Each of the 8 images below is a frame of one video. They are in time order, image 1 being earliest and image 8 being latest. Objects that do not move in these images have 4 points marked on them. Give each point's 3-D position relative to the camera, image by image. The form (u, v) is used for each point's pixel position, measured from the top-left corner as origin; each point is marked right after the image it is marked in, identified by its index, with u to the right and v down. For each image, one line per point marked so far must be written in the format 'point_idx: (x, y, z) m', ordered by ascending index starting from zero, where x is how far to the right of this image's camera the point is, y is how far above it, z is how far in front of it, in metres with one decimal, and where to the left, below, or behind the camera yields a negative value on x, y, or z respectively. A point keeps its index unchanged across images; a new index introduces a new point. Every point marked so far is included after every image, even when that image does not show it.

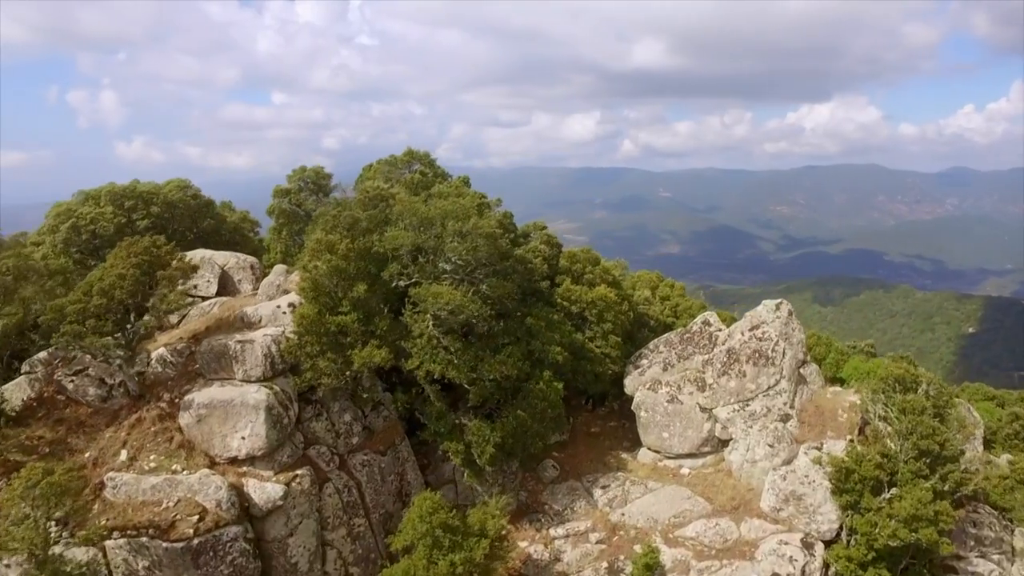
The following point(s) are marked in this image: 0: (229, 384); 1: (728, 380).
0: (-3.9, -1.3, +8.5) m
1: (+3.6, -1.6, +10.5) m
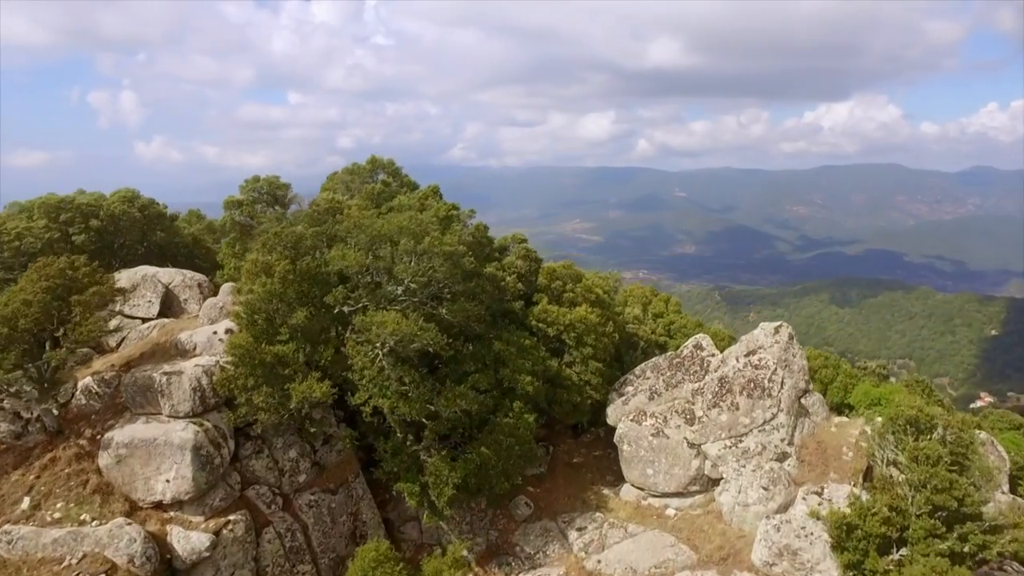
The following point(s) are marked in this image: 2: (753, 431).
0: (-4.4, -1.6, +7.6) m
1: (+3.1, -1.9, +9.5) m
2: (+3.6, -2.1, +9.3) m
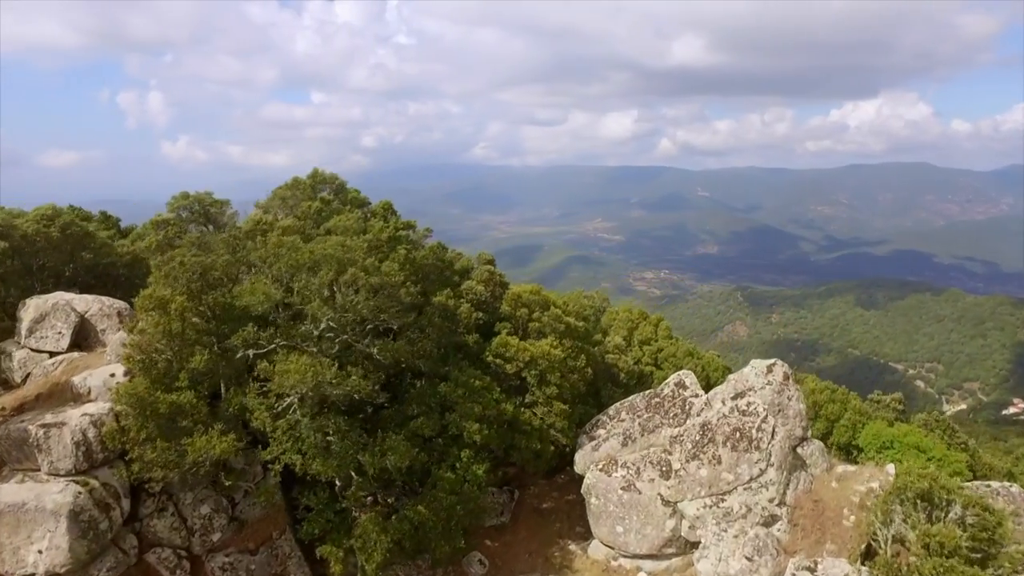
0: (-5.1, -2.0, +6.7) m
1: (+2.5, -2.3, +8.2) m
2: (+2.9, -2.6, +8.1) m
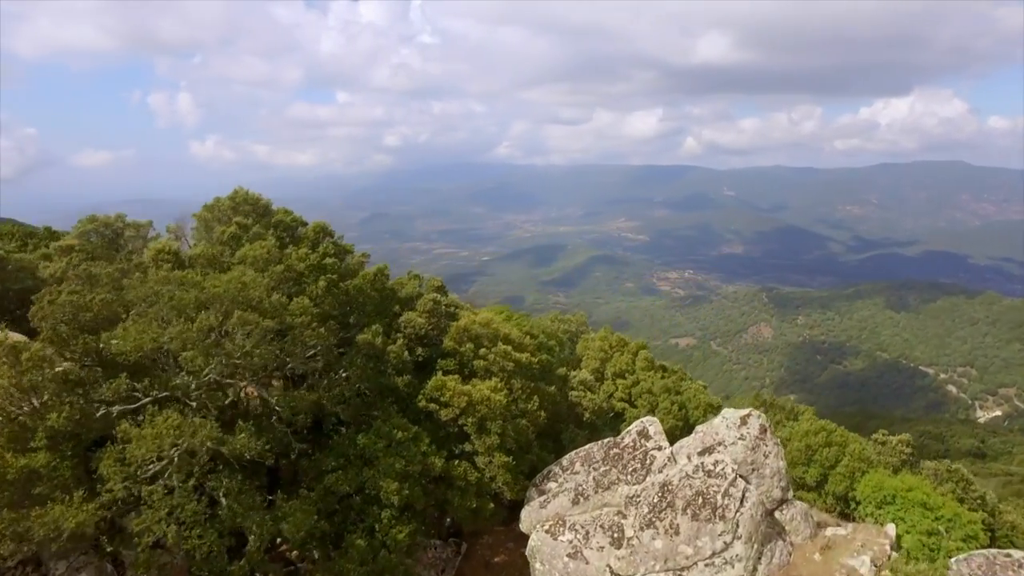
0: (-6.0, -2.4, +5.8) m
1: (+1.6, -2.8, +7.1) m
2: (+2.1, -3.0, +6.9) m
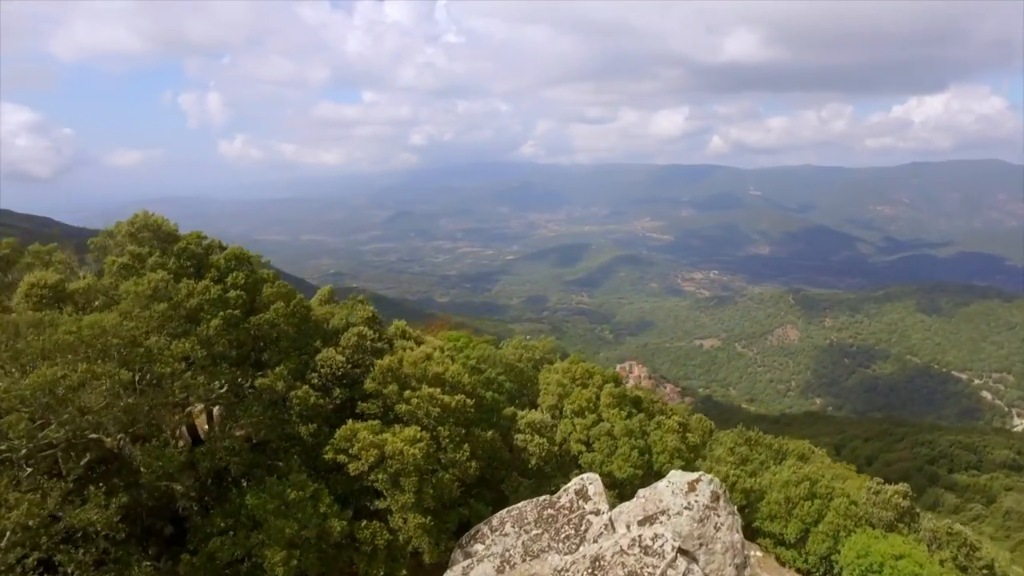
0: (-7.0, -2.8, +5.1) m
1: (+0.7, -3.2, +6.1) m
2: (+1.1, -3.5, +5.9) m
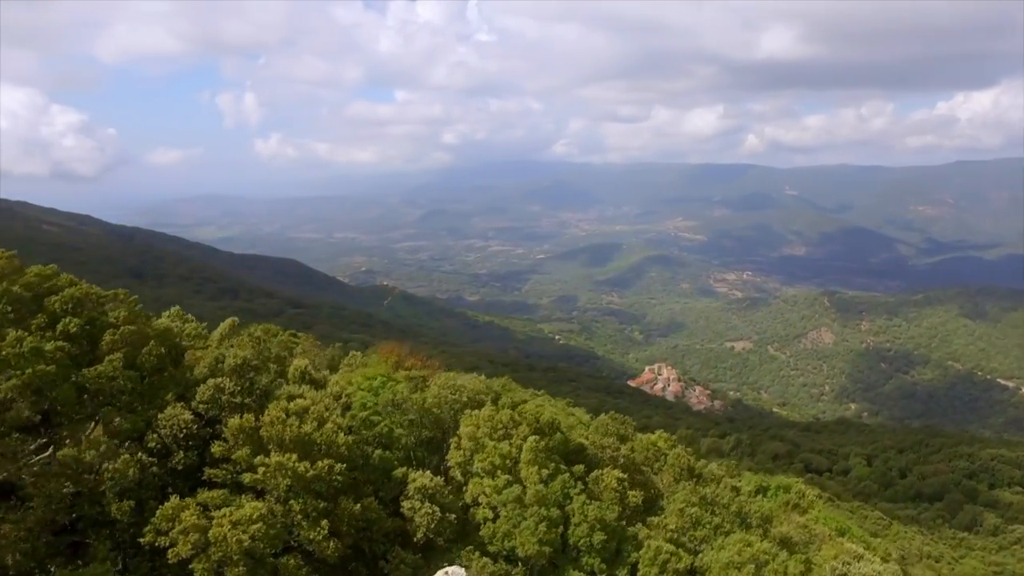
0: (-8.5, -3.3, +4.2) m
1: (-0.8, -3.8, +4.8) m
2: (-0.4, -4.0, +4.6) m
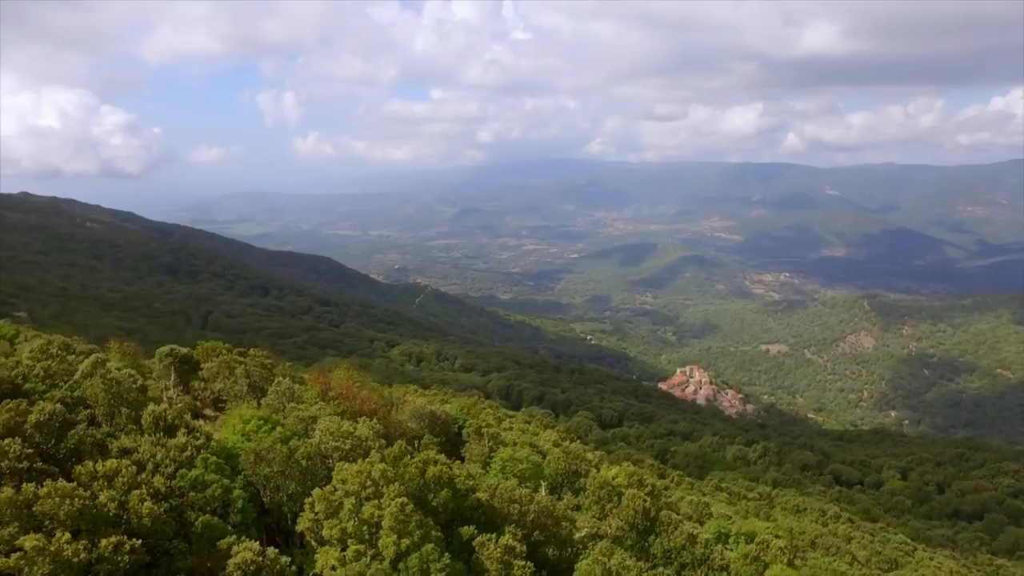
0: (-10.4, -3.7, +3.6) m
1: (-2.7, -4.3, +3.8) m
2: (-2.3, -4.6, +3.6) m
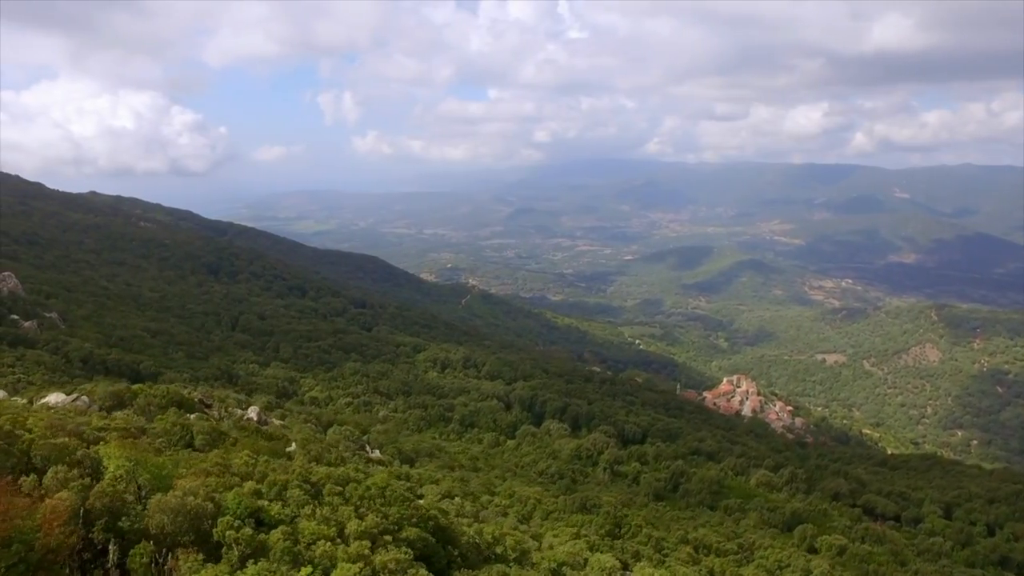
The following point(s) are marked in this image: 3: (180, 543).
0: (-17.1, -5.4, +2.1) m
1: (-9.4, -6.1, +1.6) m
2: (-9.0, -6.4, +1.4) m
3: (-7.5, -5.9, +14.2) m
